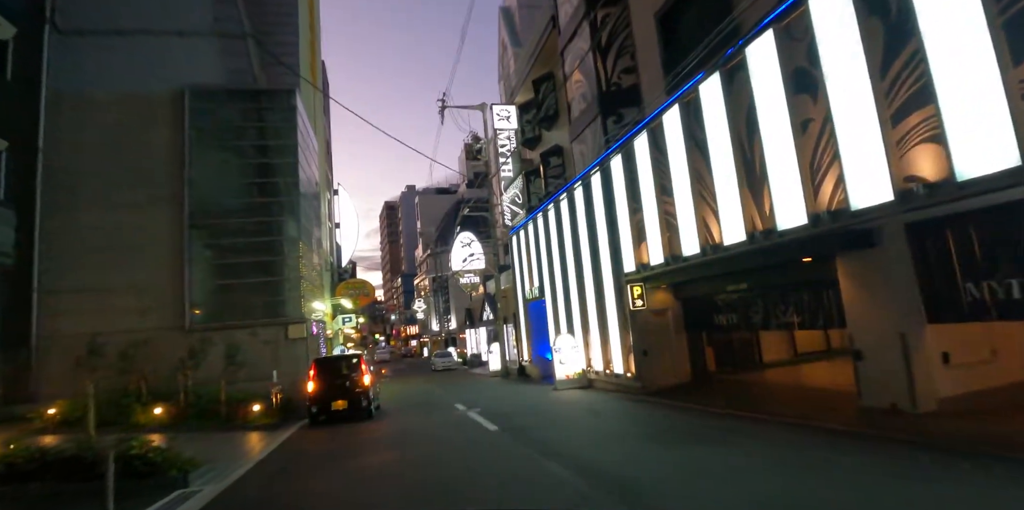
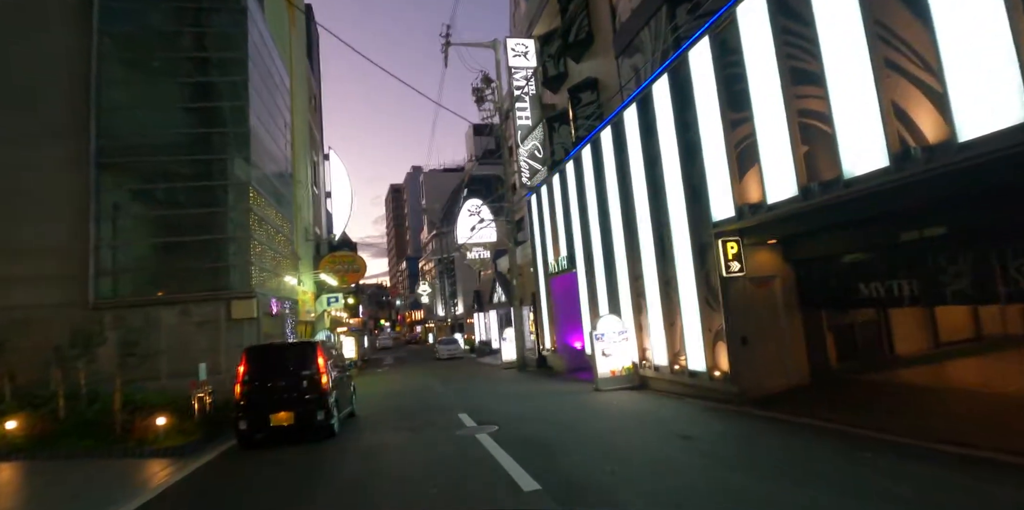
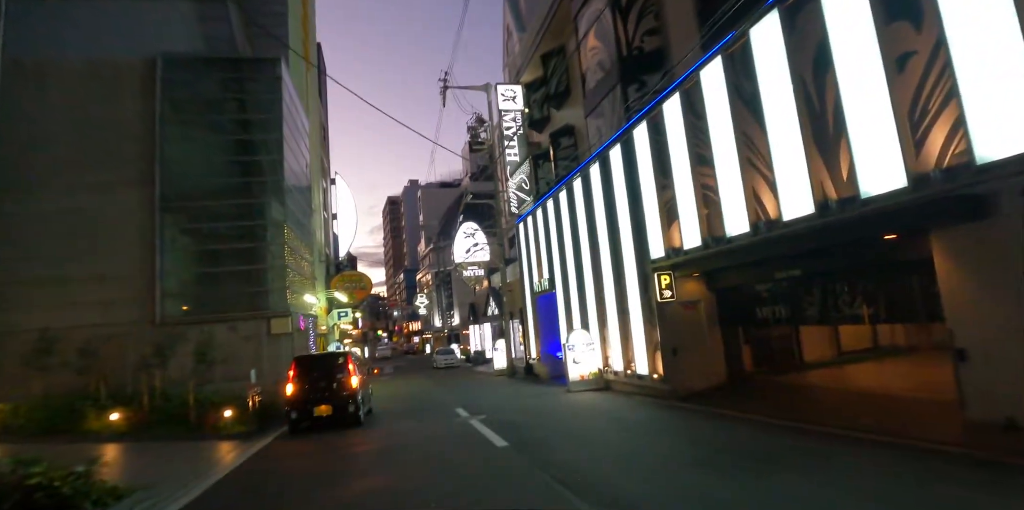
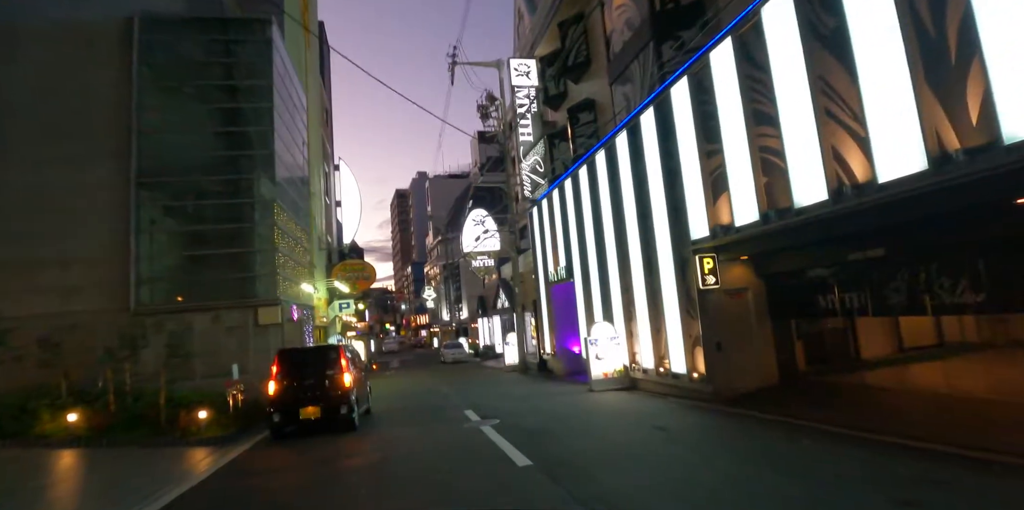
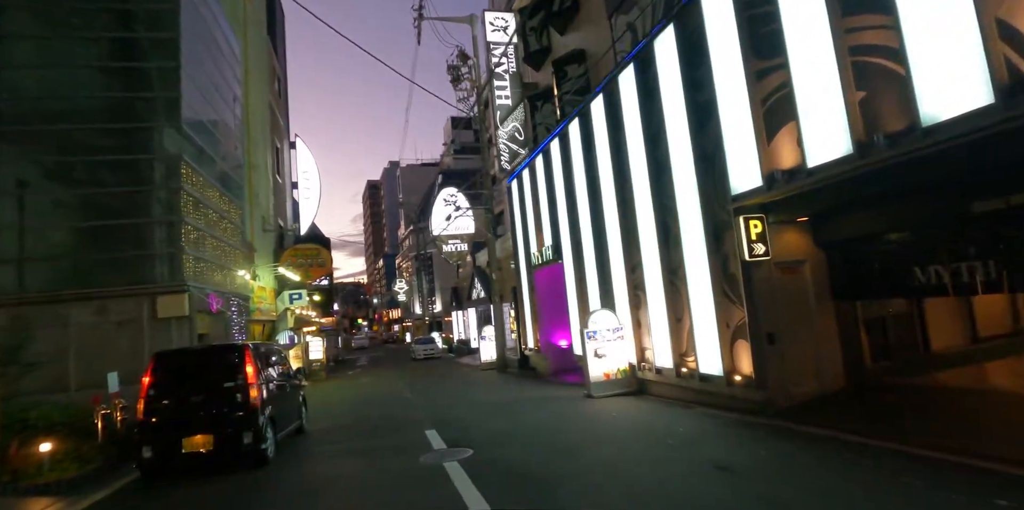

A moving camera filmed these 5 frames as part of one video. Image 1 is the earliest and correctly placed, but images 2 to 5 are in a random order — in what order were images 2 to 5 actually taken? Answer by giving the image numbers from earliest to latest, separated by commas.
3, 4, 2, 5
